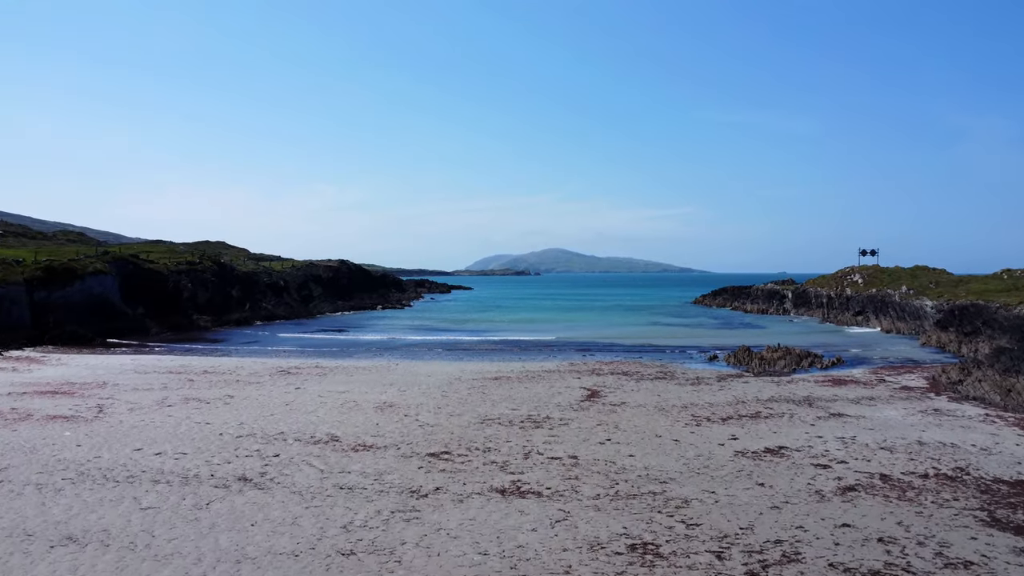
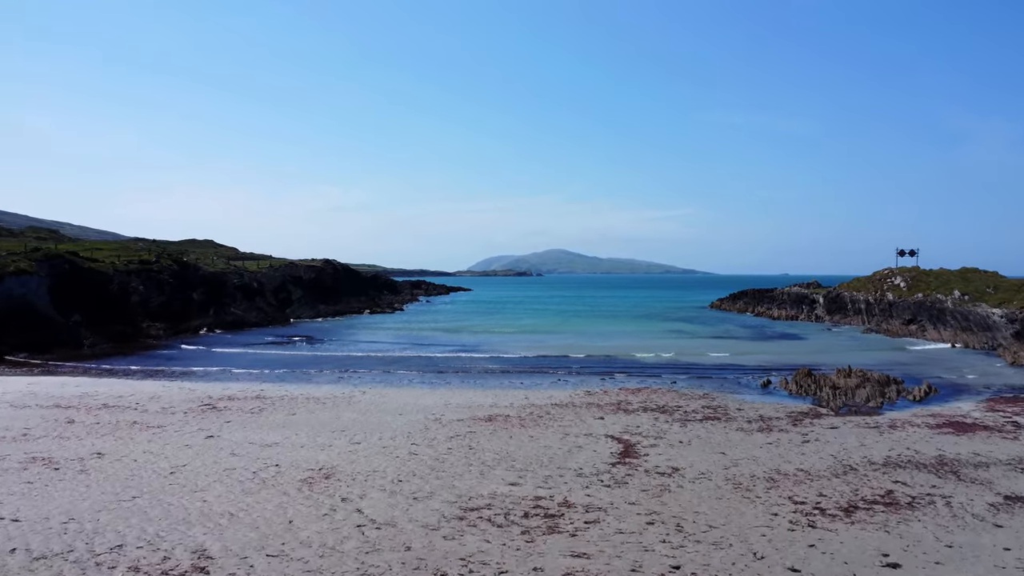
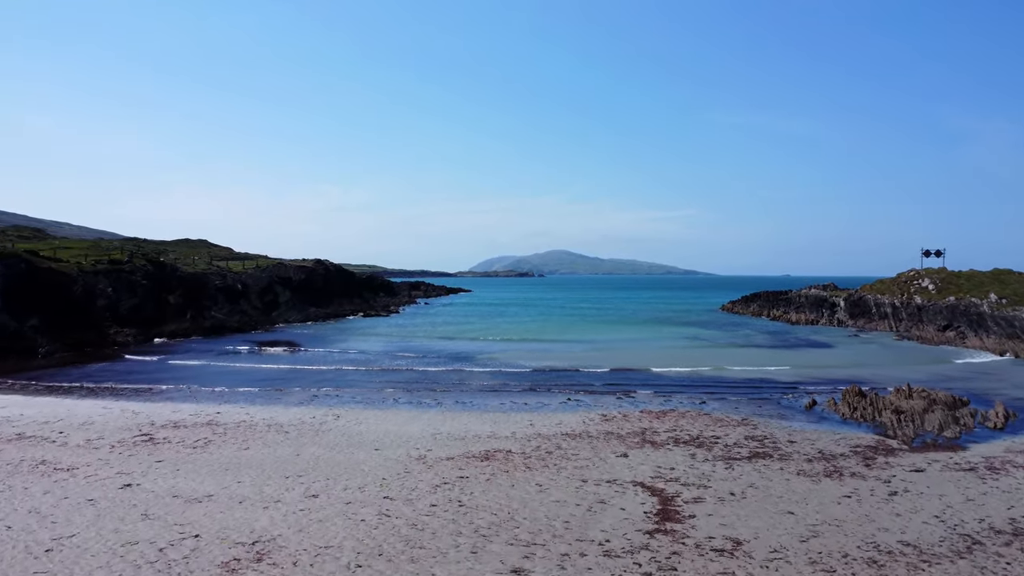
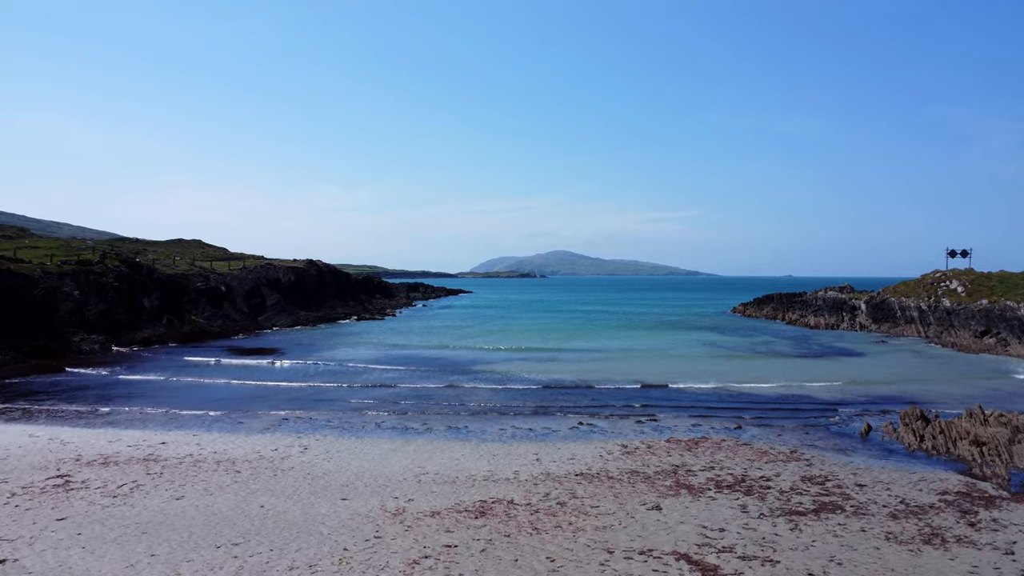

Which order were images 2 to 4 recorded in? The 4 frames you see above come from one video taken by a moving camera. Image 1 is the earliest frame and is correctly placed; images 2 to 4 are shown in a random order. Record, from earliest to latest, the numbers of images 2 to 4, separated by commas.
2, 3, 4
